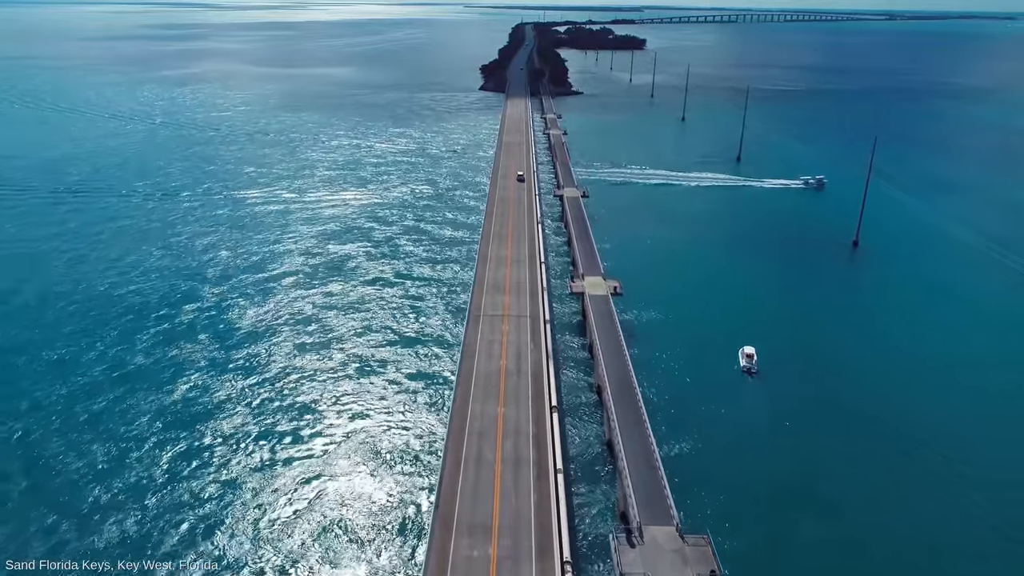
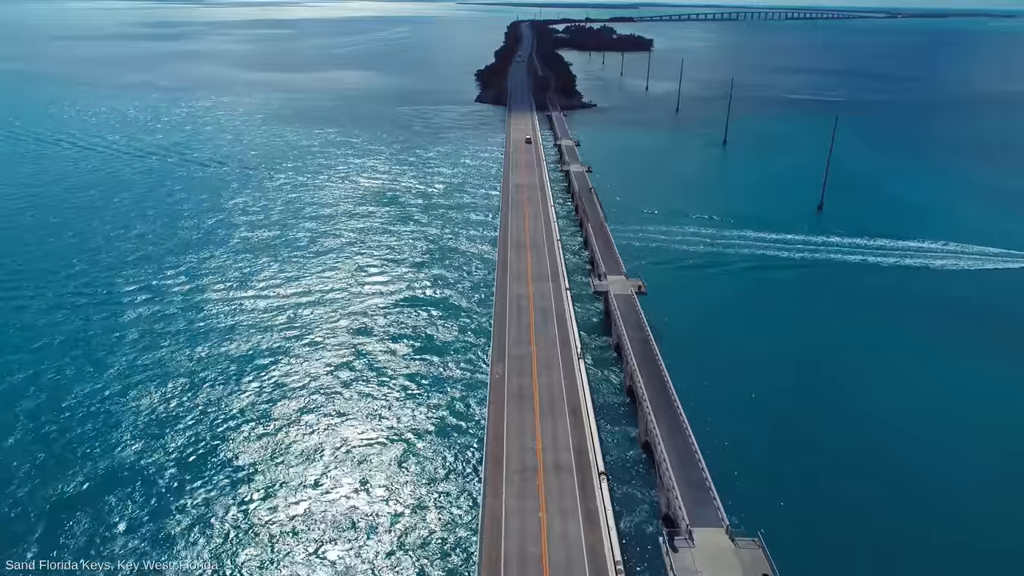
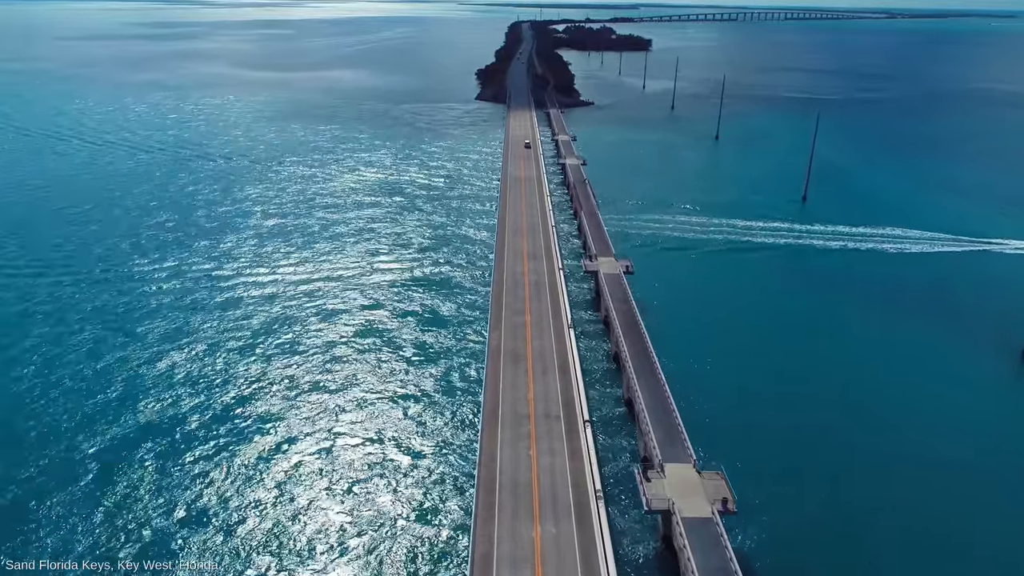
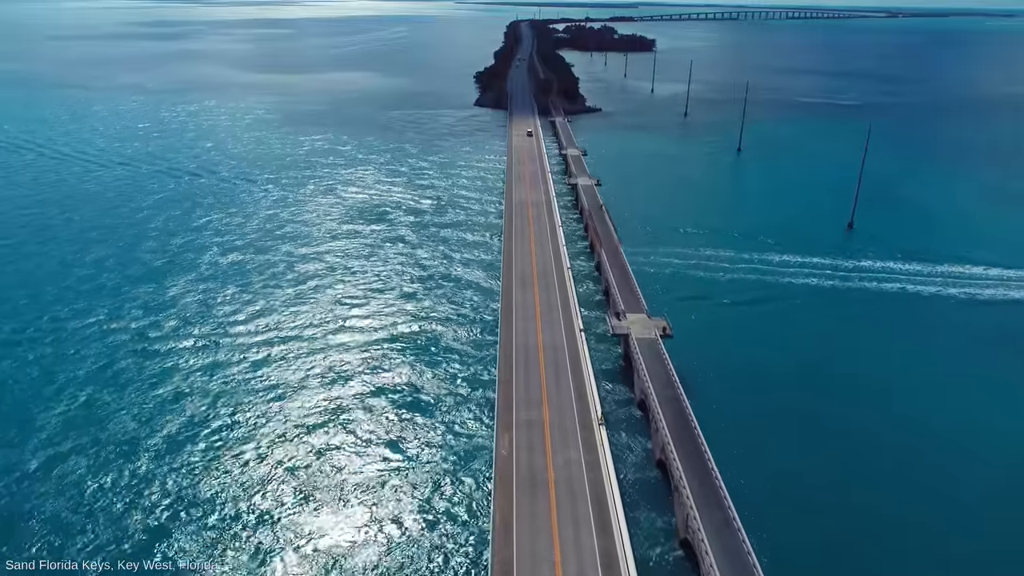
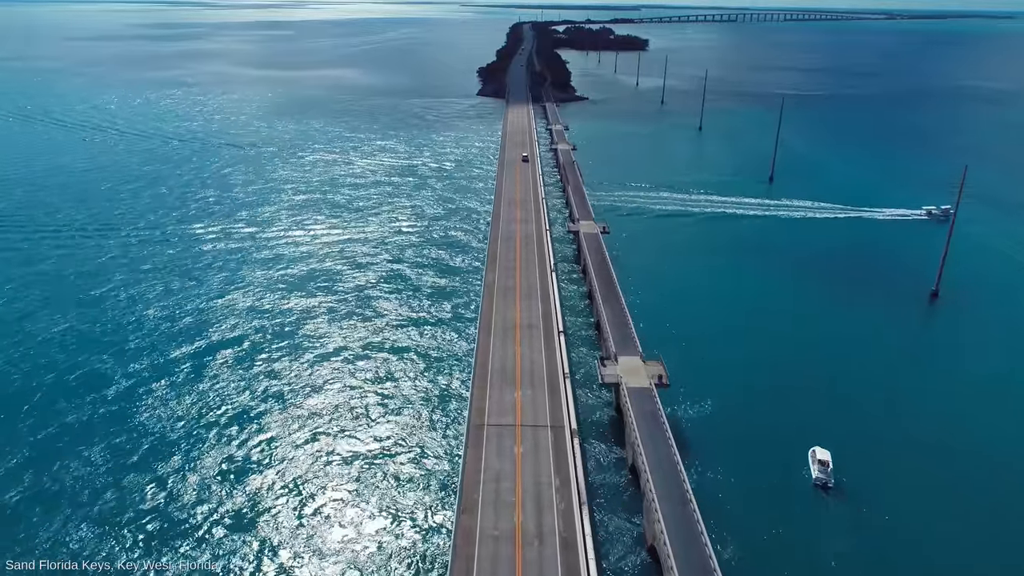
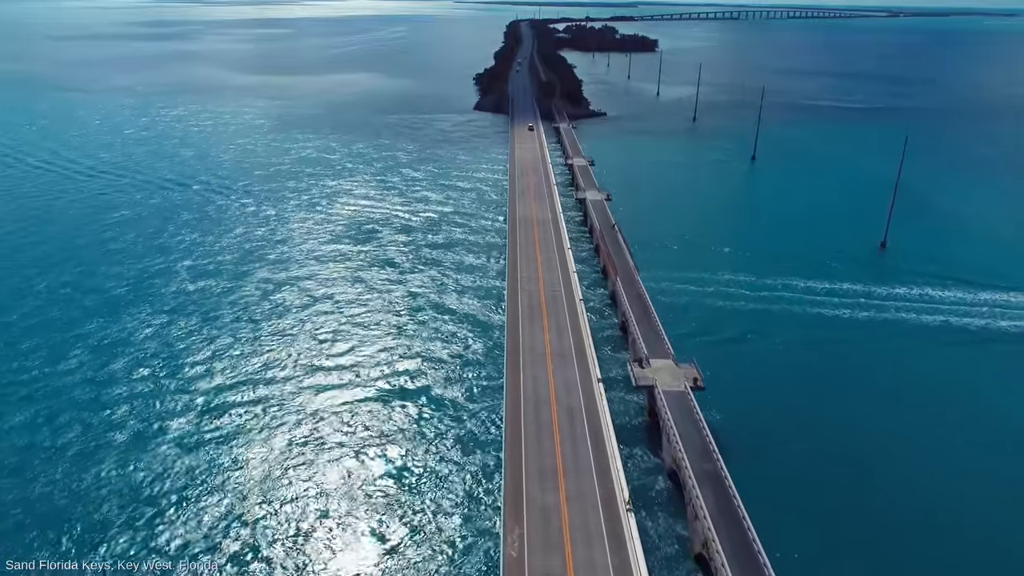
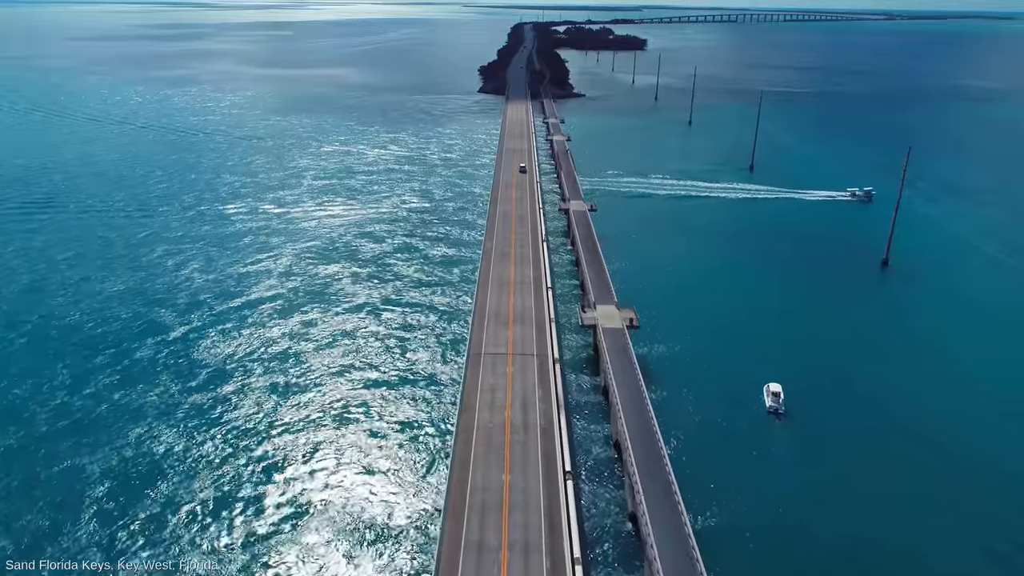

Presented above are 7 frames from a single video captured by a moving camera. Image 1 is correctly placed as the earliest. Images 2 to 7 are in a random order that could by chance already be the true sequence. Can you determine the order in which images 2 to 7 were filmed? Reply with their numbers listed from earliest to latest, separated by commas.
7, 5, 3, 2, 4, 6
